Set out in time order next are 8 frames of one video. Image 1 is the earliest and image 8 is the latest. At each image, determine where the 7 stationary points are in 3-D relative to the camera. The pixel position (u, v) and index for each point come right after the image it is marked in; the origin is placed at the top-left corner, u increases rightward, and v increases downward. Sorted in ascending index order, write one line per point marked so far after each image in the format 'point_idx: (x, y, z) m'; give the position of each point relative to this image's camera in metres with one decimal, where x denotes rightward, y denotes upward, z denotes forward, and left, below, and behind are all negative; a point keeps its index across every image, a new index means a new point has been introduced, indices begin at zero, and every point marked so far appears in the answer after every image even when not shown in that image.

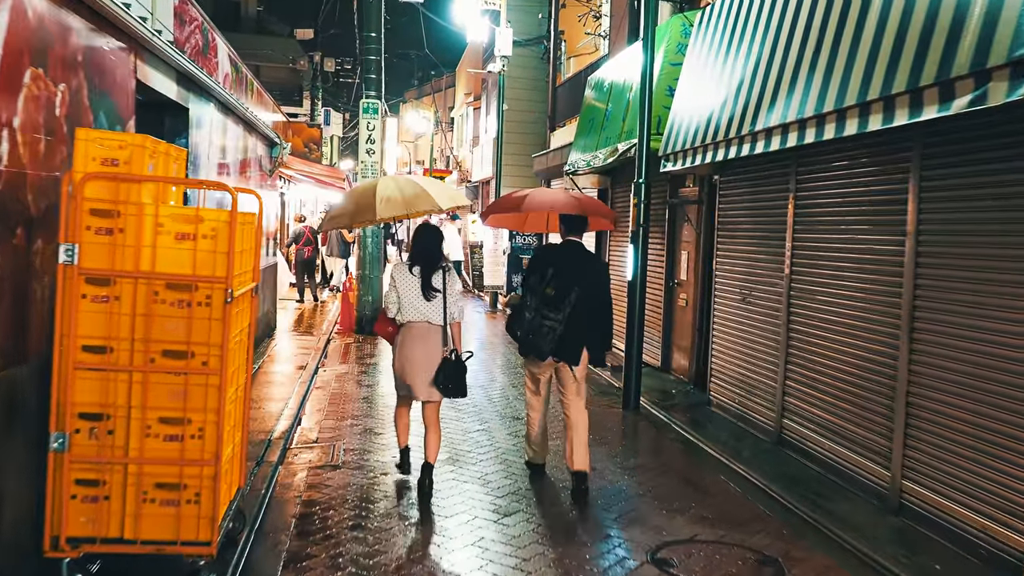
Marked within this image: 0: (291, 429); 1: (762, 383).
0: (-1.5, -0.9, +7.3) m
1: (+1.7, -0.7, +7.3) m
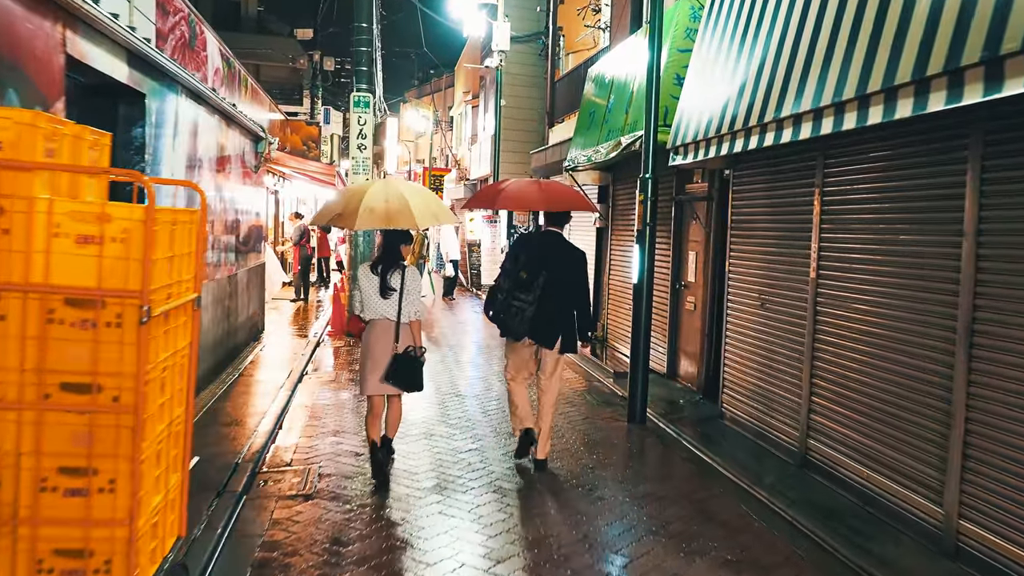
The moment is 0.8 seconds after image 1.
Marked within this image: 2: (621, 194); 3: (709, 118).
0: (-1.5, -1.0, +6.6) m
1: (+1.7, -0.7, +6.6) m
2: (+1.2, +1.0, +11.7) m
3: (+1.3, +1.1, +7.0) m
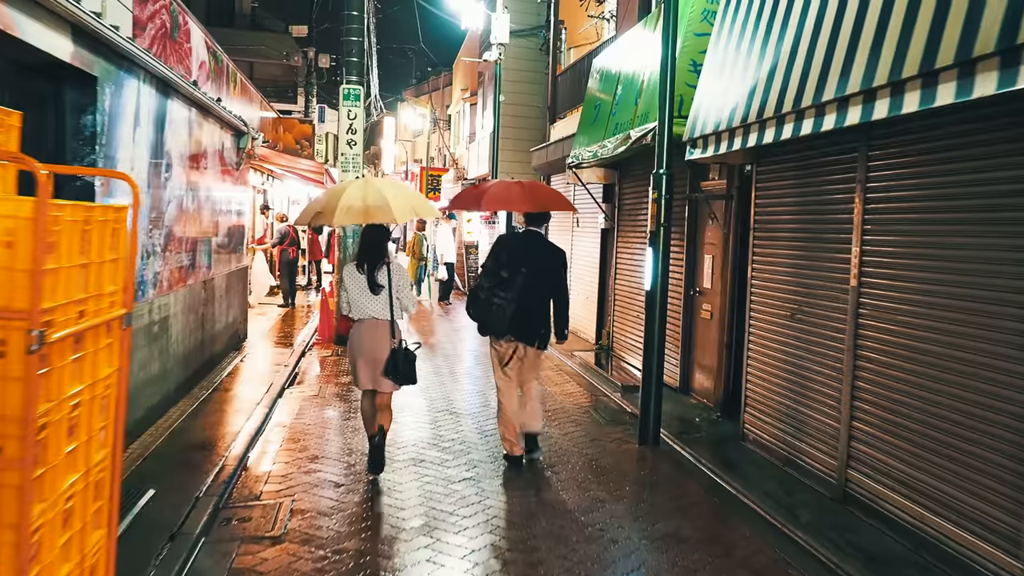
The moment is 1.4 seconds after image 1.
0: (-1.5, -1.0, +5.8) m
1: (+1.7, -0.7, +5.9) m
2: (+1.2, +1.0, +11.0) m
3: (+1.3, +1.1, +6.3) m
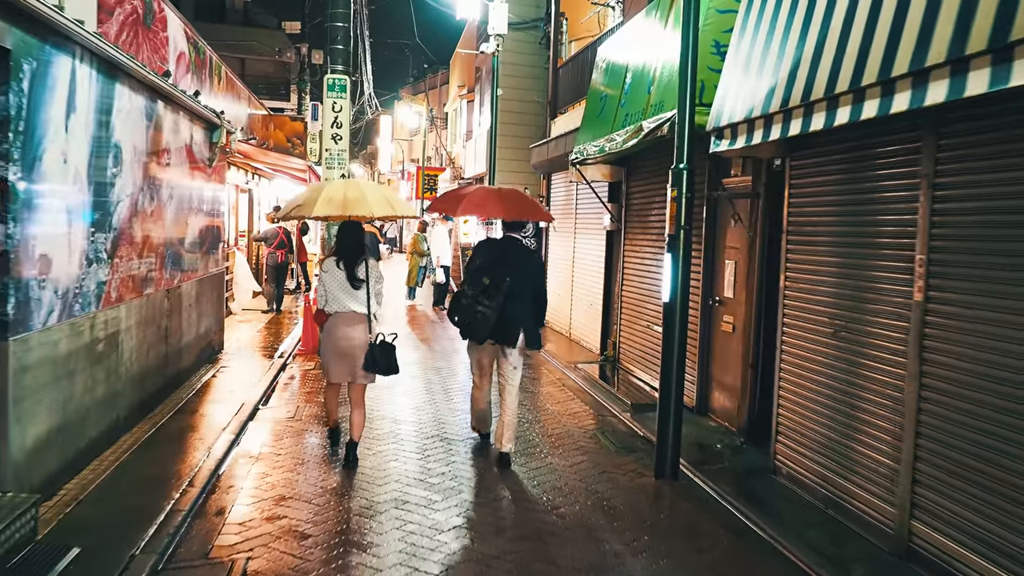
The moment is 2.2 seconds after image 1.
0: (-1.5, -1.1, +5.0) m
1: (+1.7, -0.8, +5.0) m
2: (+1.2, +0.9, +10.1) m
3: (+1.3, +1.0, +5.4) m
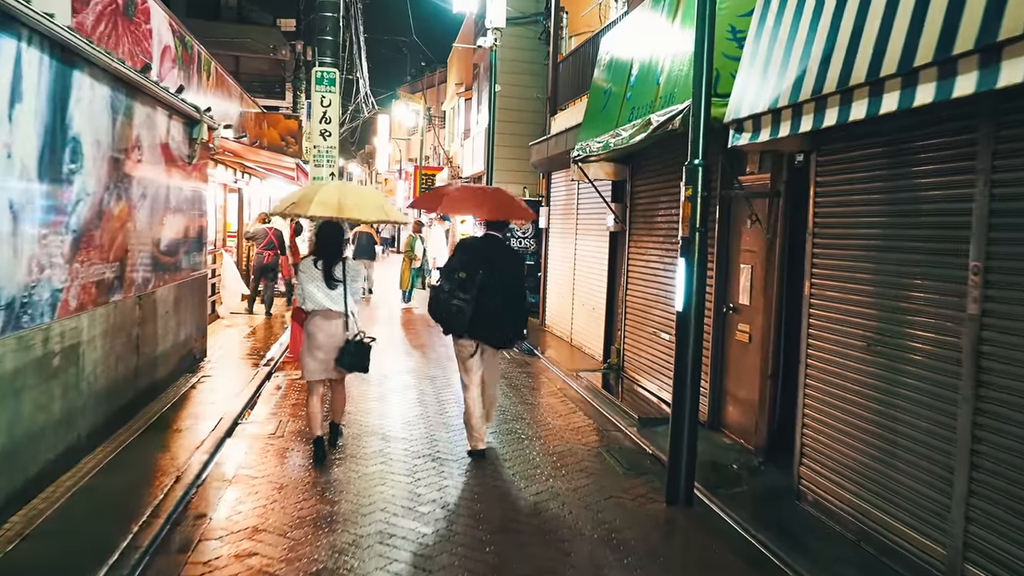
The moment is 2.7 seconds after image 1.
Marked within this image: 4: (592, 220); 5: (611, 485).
0: (-1.5, -1.1, +4.4) m
1: (+1.6, -0.8, +4.5) m
2: (+1.2, +0.9, +9.6) m
3: (+1.3, +1.0, +4.9) m
4: (+0.9, +0.7, +11.4) m
5: (+0.5, -1.1, +5.9) m
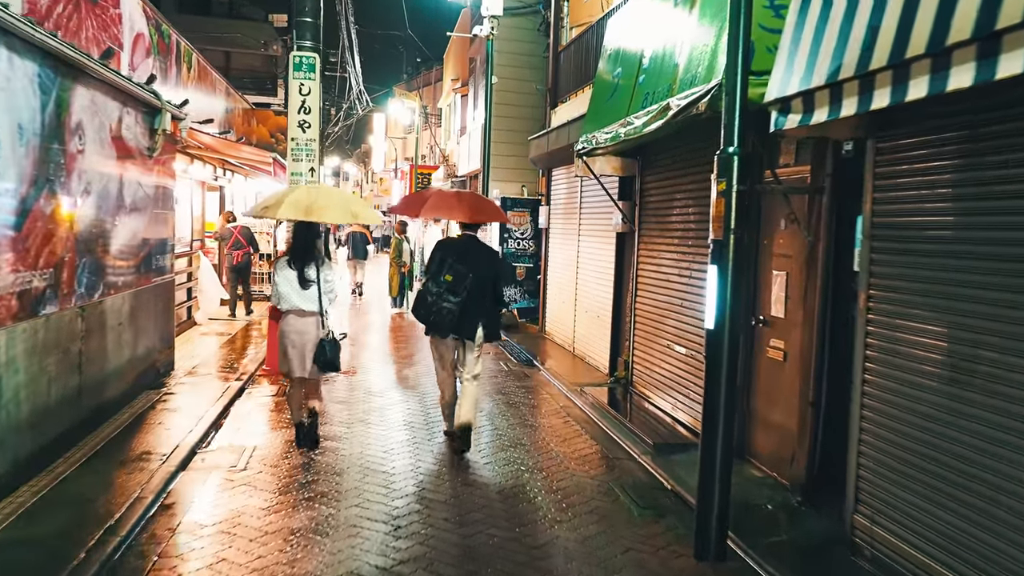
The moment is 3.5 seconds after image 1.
0: (-1.5, -1.2, +3.5) m
1: (+1.6, -0.9, +3.6) m
2: (+1.1, +0.8, +8.7) m
3: (+1.3, +0.9, +4.0) m
4: (+0.8, +0.7, +10.5) m
5: (+0.5, -1.1, +5.0) m
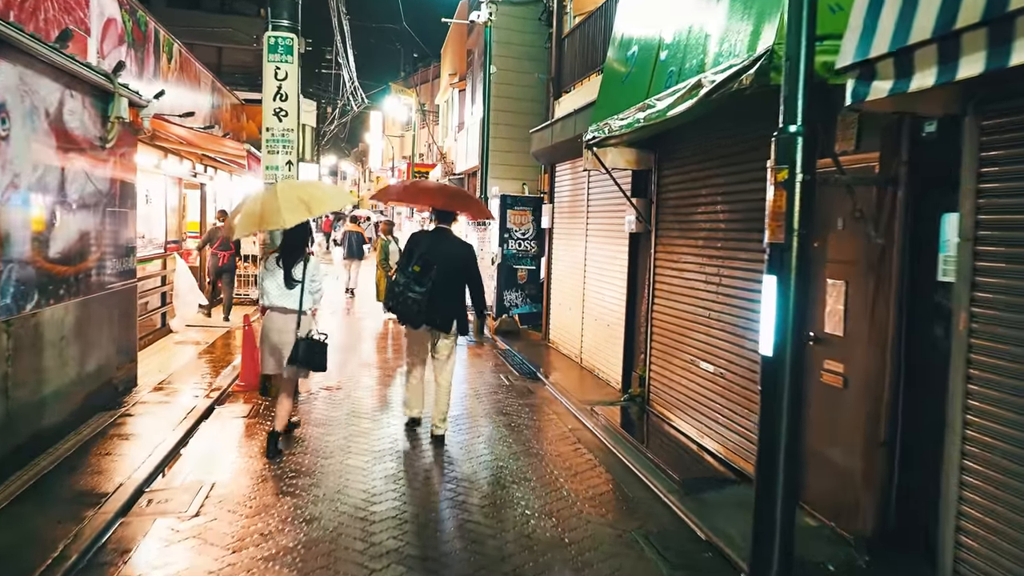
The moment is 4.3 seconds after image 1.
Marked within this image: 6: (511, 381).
0: (-1.5, -1.2, +2.6) m
1: (+1.7, -0.9, +2.6) m
2: (+1.1, +0.8, +7.7) m
3: (+1.3, +0.9, +3.1) m
4: (+0.8, +0.6, +9.6) m
5: (+0.6, -1.2, +4.1) m
6: (0.0, -0.8, +9.6) m
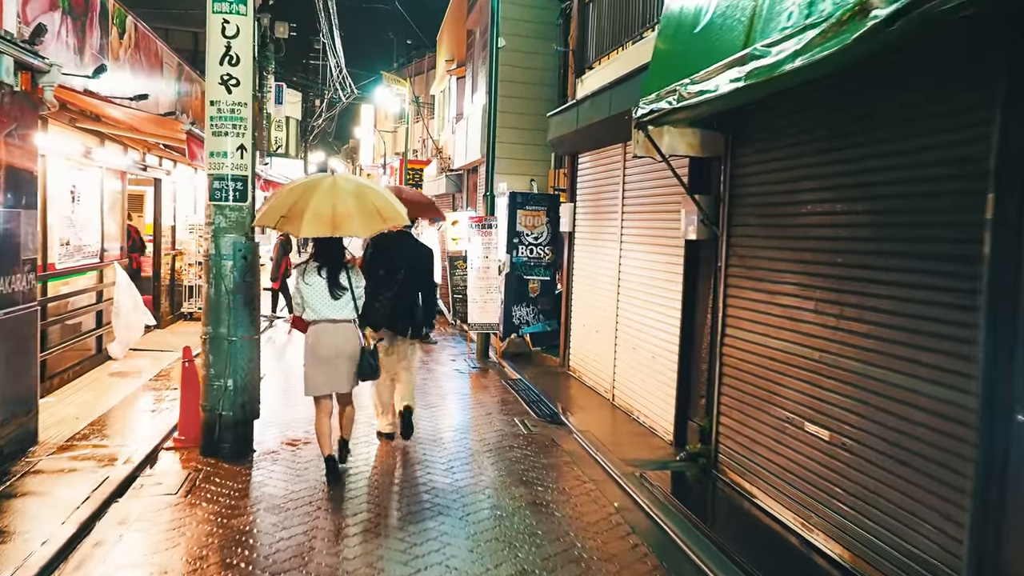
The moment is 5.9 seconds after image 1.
0: (-1.3, -1.4, +0.6) m
1: (+1.8, -1.1, +0.6) m
2: (+1.3, +0.6, +5.7) m
3: (+1.5, +0.7, +1.1) m
4: (+1.0, +0.5, +7.6) m
5: (+0.7, -1.3, +2.1) m
6: (+0.1, -1.0, +7.6) m
